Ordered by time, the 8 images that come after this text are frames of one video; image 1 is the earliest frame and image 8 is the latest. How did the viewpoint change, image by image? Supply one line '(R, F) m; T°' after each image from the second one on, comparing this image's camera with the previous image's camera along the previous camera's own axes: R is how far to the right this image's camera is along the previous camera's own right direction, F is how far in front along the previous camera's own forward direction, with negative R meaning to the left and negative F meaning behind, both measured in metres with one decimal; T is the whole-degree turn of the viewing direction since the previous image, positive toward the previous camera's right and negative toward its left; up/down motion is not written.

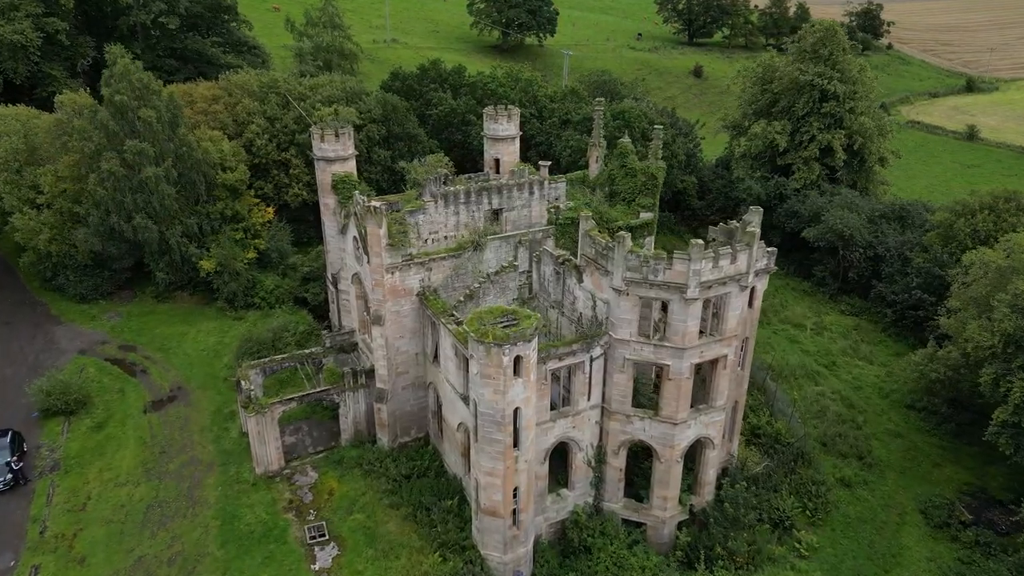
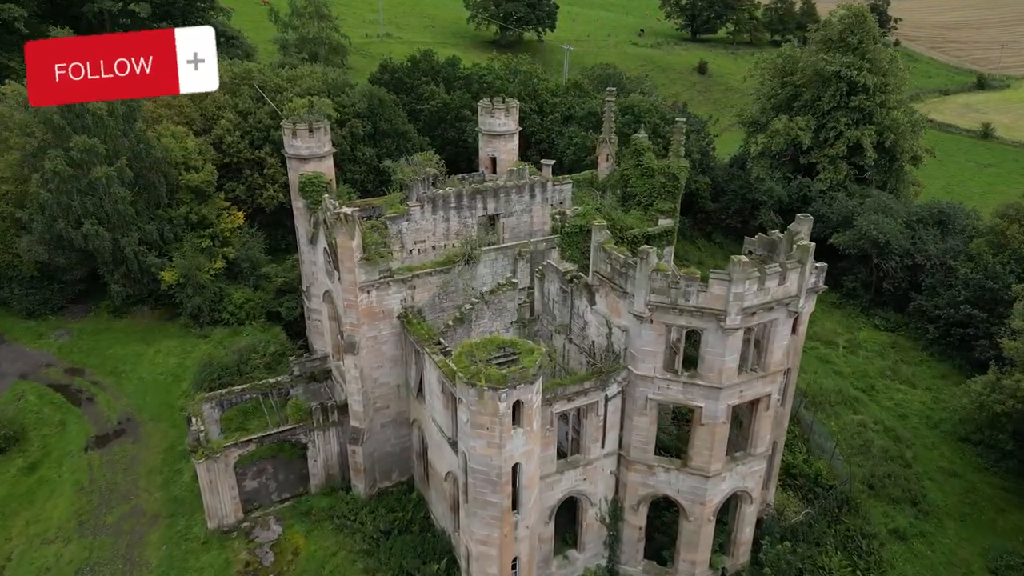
(0.0, +4.9) m; 0°
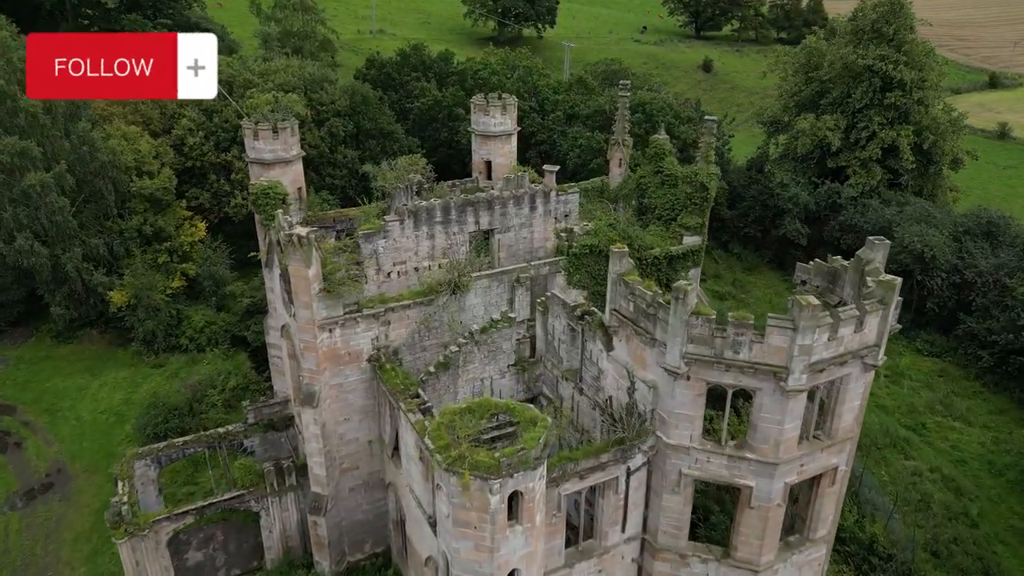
(+0.1, +5.0) m; 0°
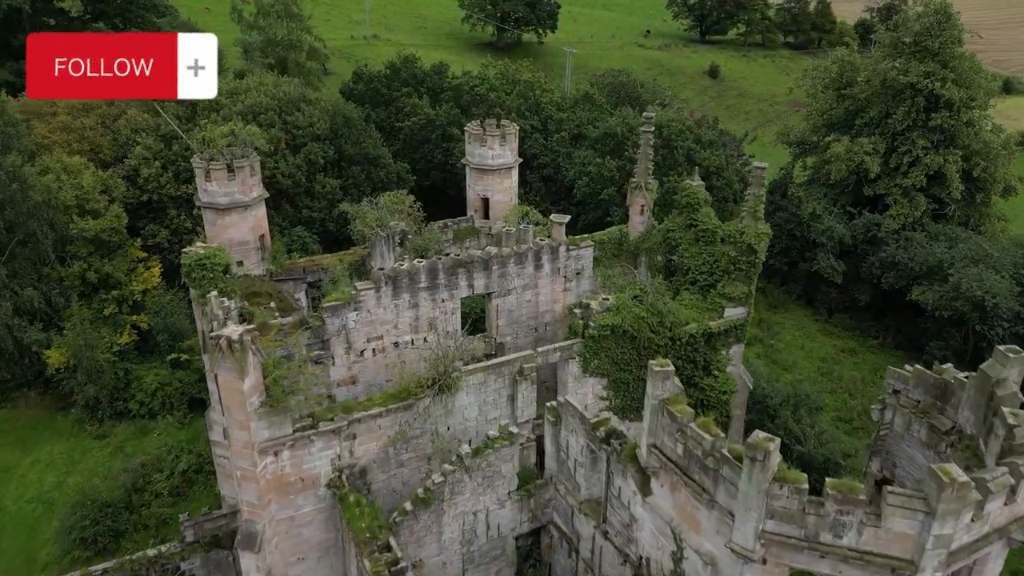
(-0.1, +4.9) m; 0°
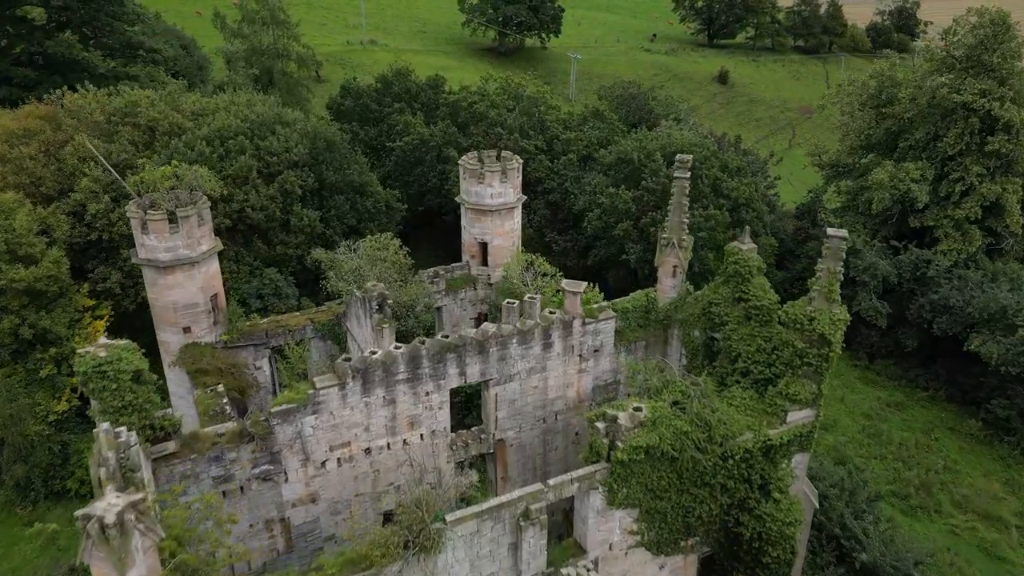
(0.0, +4.6) m; 0°
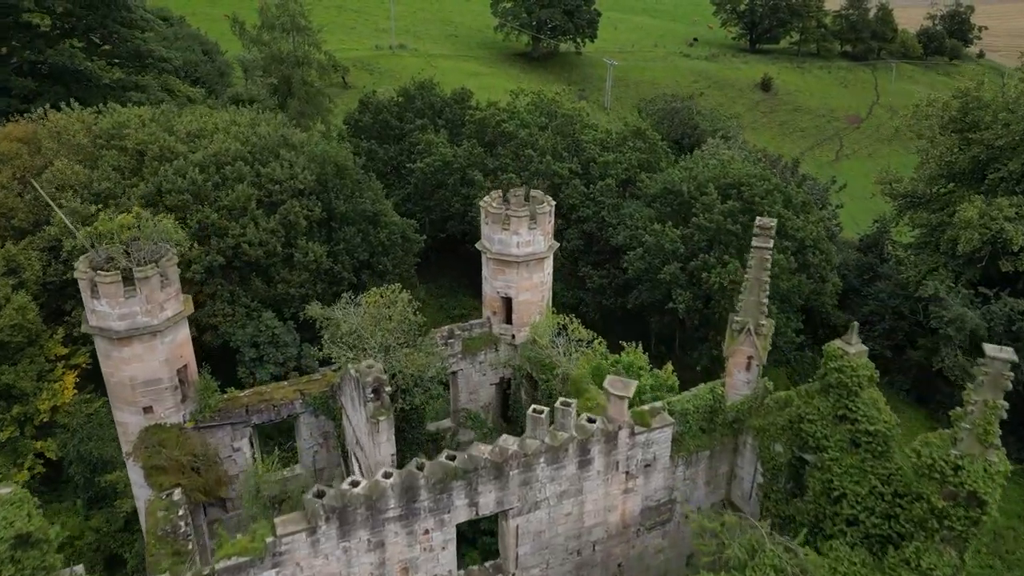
(0.0, +4.2) m; -2°
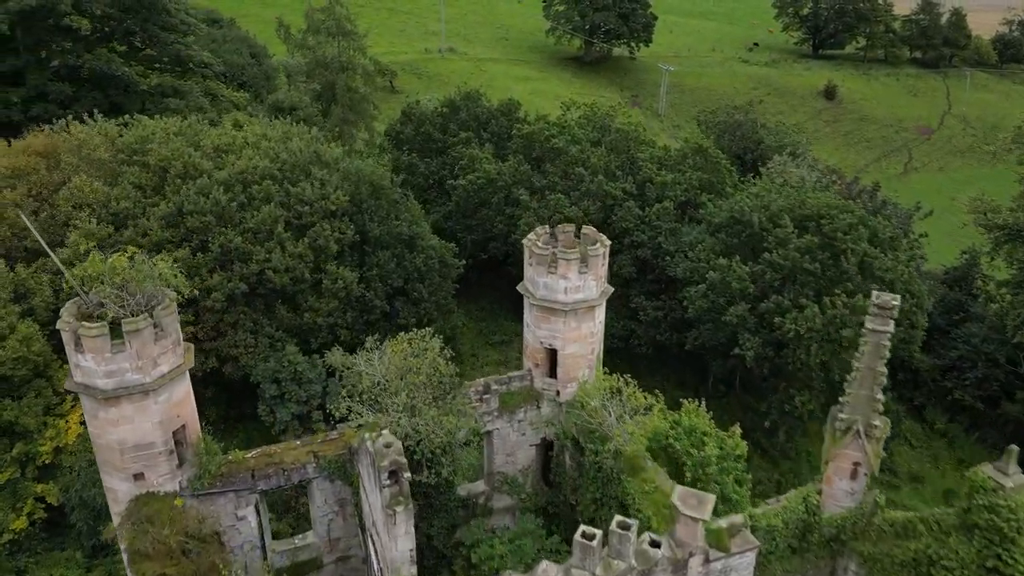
(-0.1, +2.8) m; -4°
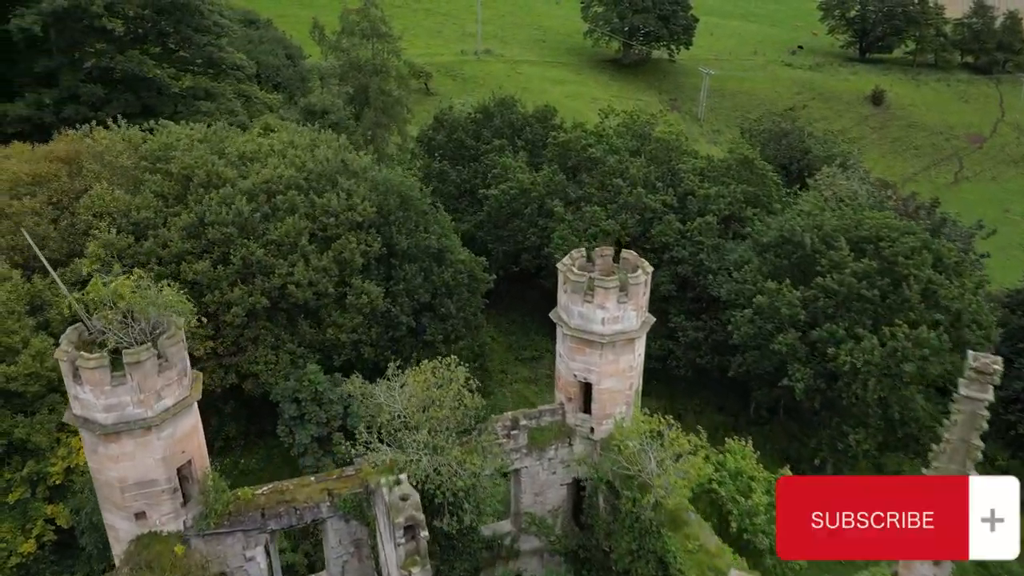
(0.0, +1.5) m; -3°
